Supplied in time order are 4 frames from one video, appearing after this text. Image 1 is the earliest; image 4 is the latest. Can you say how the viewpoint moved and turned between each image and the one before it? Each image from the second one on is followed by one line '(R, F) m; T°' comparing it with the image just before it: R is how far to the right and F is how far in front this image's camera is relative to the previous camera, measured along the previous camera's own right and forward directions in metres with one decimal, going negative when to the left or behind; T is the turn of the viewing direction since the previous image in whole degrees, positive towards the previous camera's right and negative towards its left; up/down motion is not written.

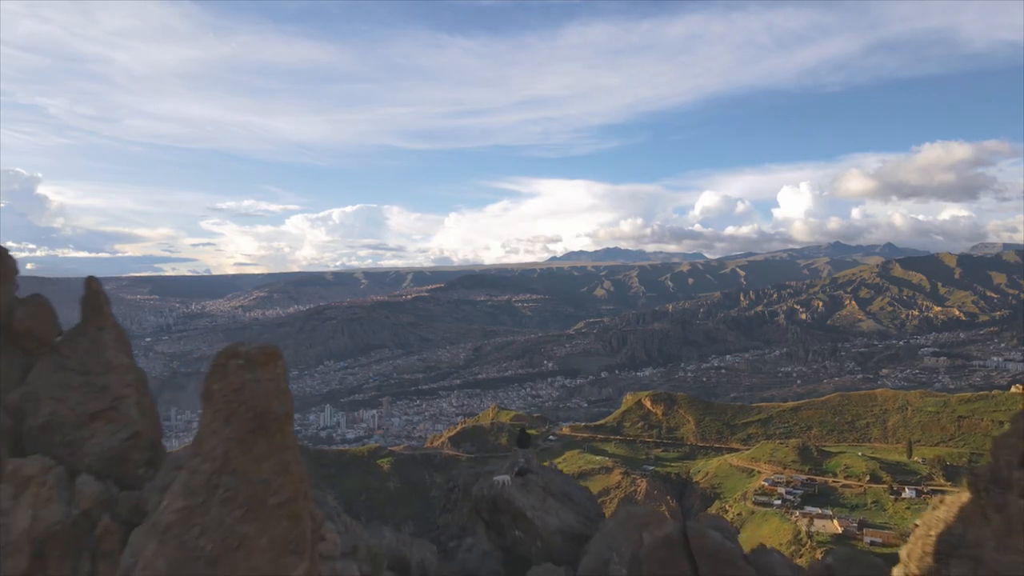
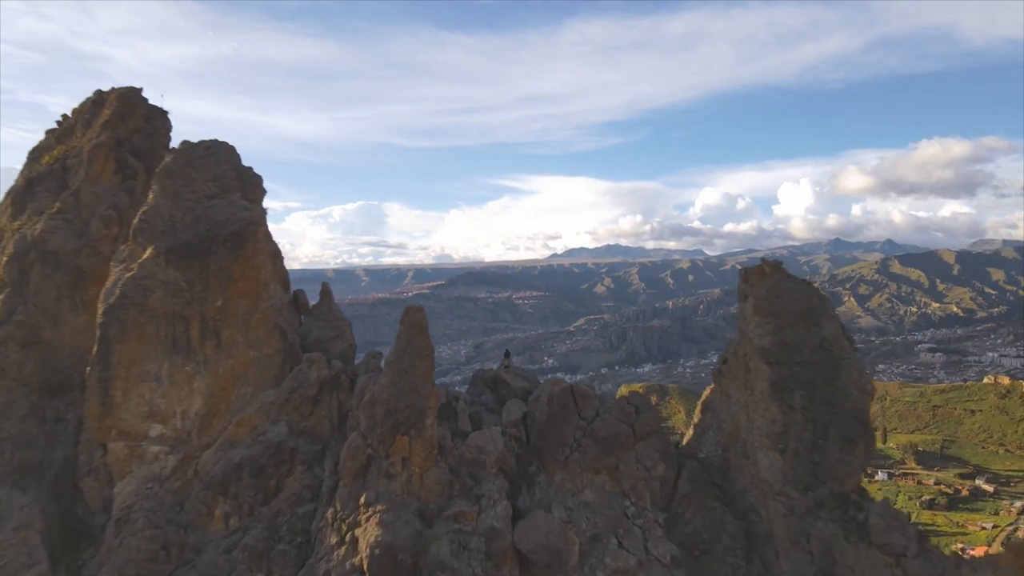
(-1.0, -9.3) m; 0°
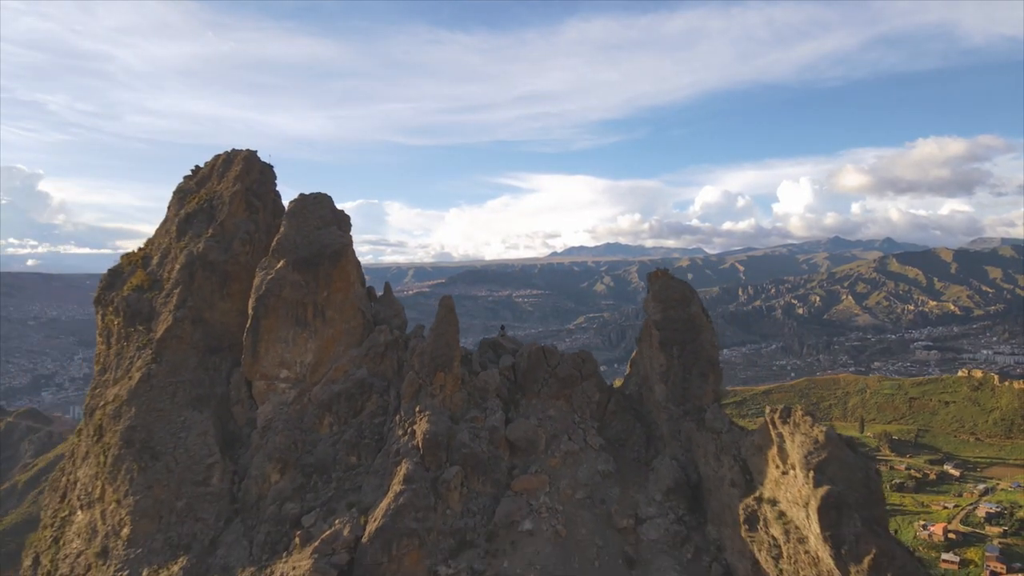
(+0.2, -8.1) m; 0°
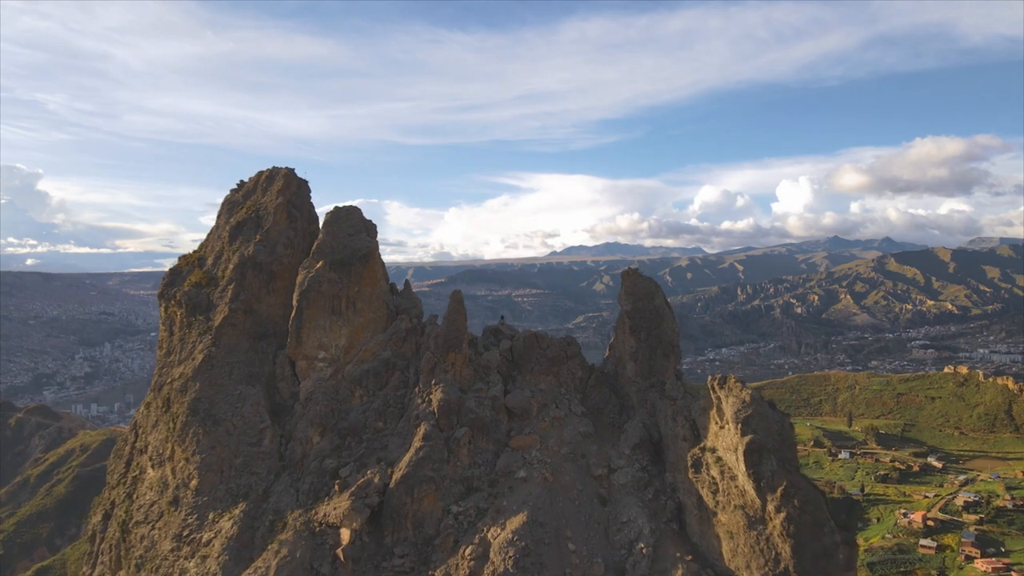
(+0.1, -4.6) m; 0°
